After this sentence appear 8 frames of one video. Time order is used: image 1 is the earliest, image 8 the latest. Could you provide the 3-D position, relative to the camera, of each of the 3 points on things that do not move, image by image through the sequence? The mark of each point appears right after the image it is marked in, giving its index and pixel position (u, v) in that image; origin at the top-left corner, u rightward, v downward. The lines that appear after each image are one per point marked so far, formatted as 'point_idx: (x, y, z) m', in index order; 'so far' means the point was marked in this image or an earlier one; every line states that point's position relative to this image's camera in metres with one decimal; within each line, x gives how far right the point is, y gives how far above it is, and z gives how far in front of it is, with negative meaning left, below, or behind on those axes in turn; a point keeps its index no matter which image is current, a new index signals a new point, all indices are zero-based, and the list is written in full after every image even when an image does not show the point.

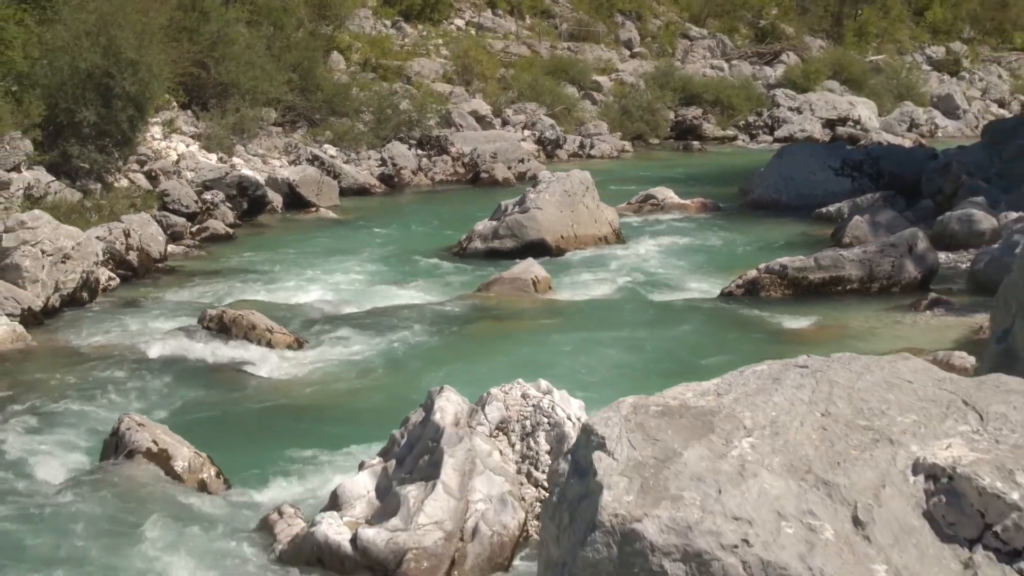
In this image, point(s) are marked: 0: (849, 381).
0: (+1.6, -0.4, +4.9) m
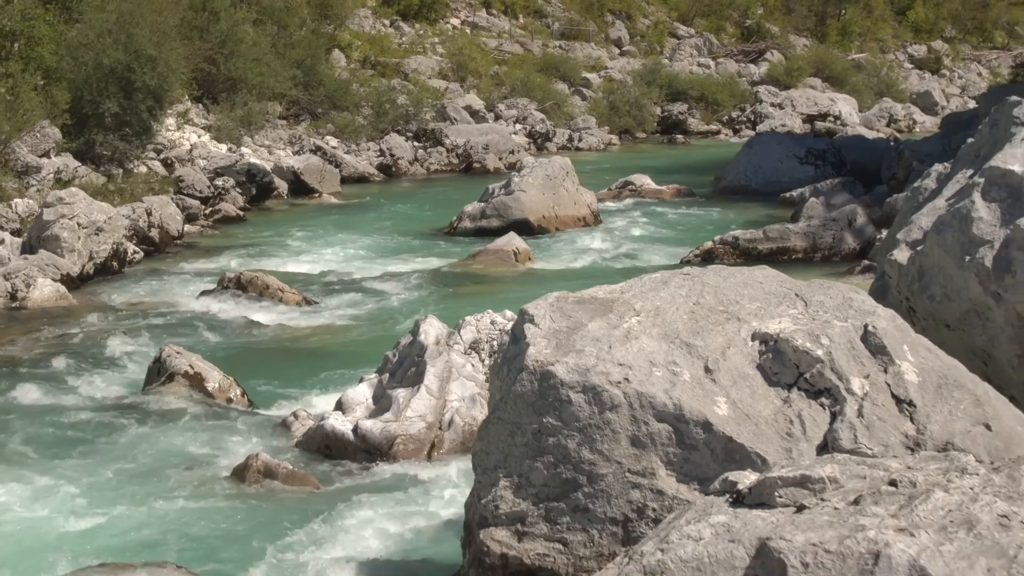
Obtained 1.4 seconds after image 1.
0: (+1.3, 0.0, +6.7) m
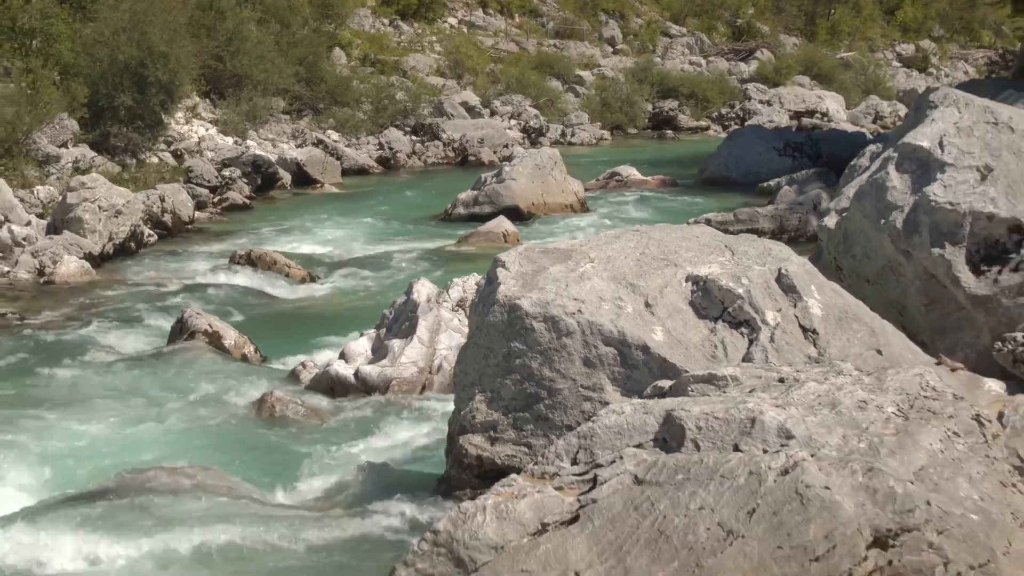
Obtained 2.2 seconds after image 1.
0: (+1.2, +0.4, +7.9) m
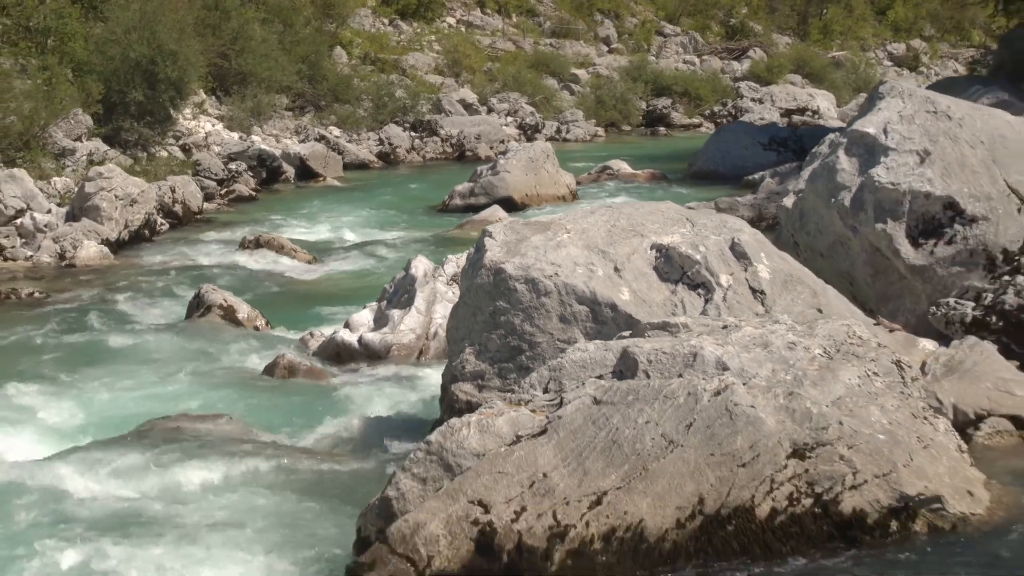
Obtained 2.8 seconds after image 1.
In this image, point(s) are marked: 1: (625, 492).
0: (+1.0, +0.7, +8.9) m
1: (+0.6, -1.1, +5.7) m
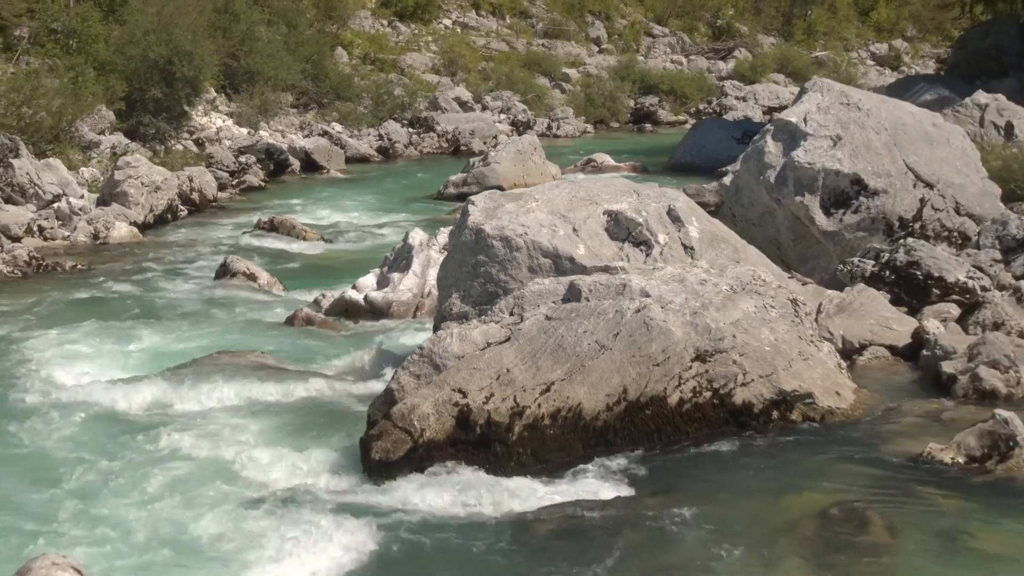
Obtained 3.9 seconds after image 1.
0: (+0.8, +1.1, +10.9) m
1: (+0.4, -0.7, +7.6) m
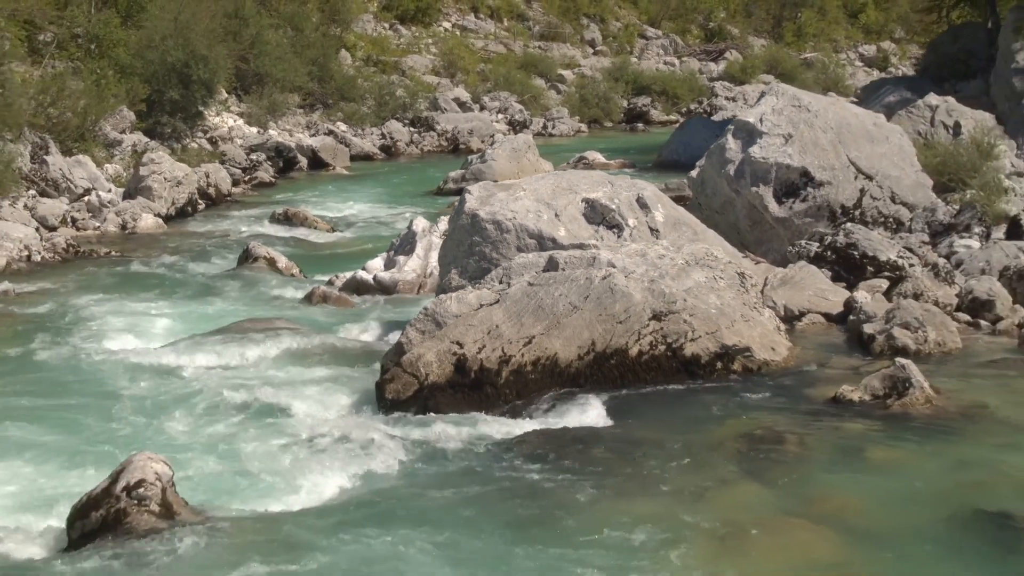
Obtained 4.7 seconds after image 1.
0: (+0.7, +1.4, +12.6) m
1: (+0.3, -0.4, +9.3) m
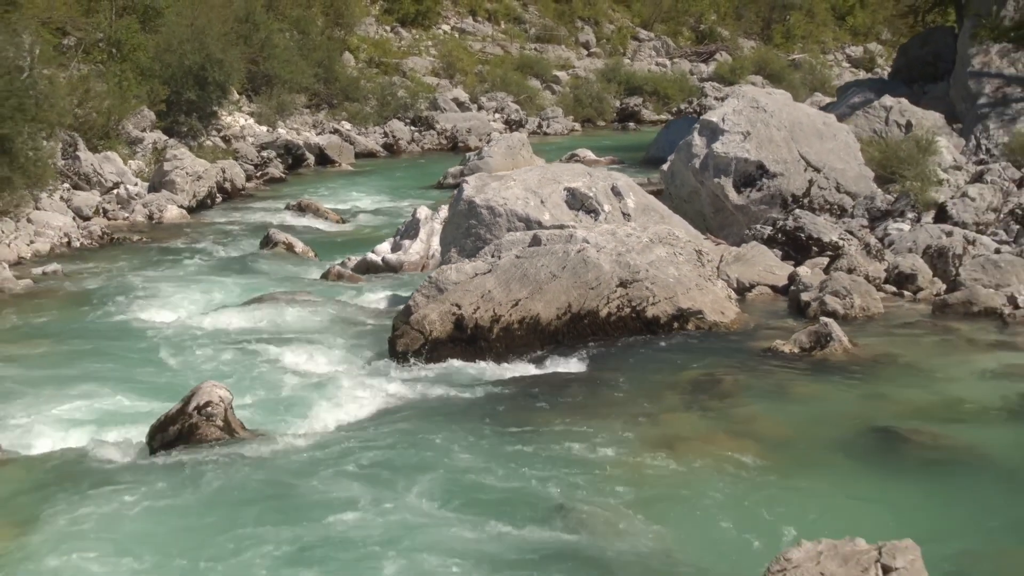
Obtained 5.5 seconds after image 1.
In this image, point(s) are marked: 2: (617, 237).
0: (+0.6, +1.7, +14.4) m
1: (+0.2, -0.1, +11.2) m
2: (+1.2, +0.6, +12.2) m
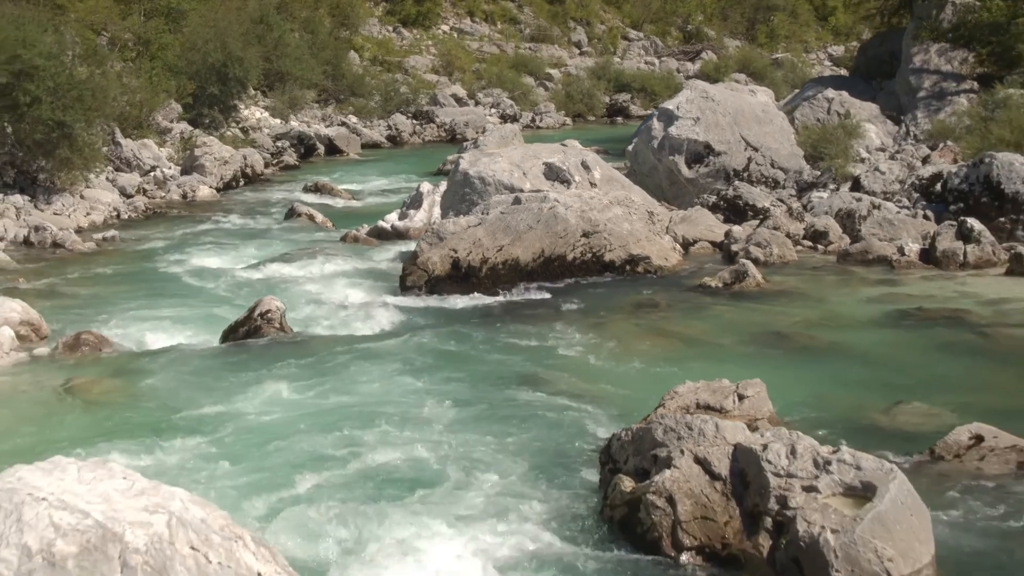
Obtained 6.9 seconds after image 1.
0: (+0.4, +2.4, +17.4) m
1: (0.0, +0.6, +14.2) m
2: (+1.0, +1.3, +15.1) m
